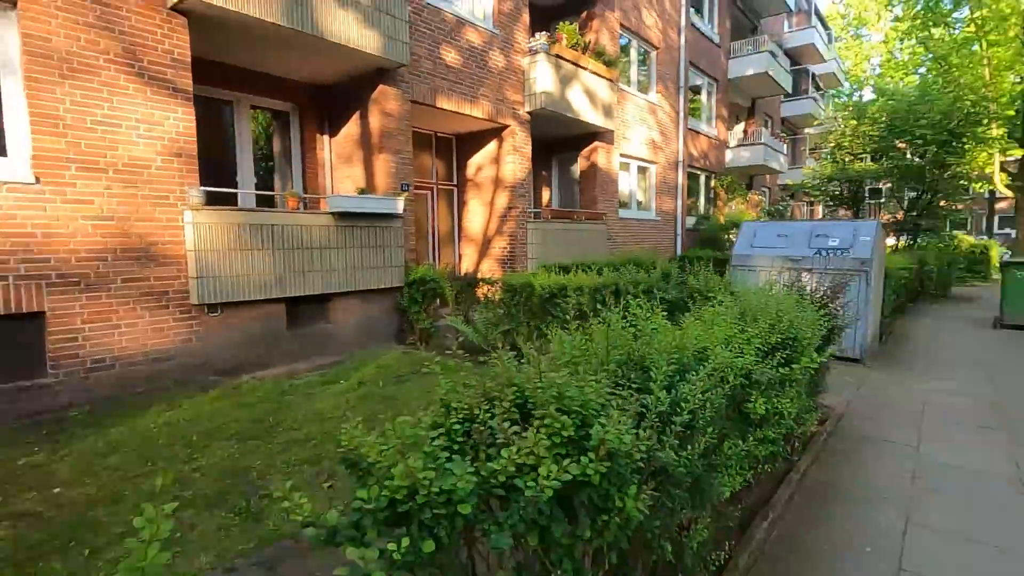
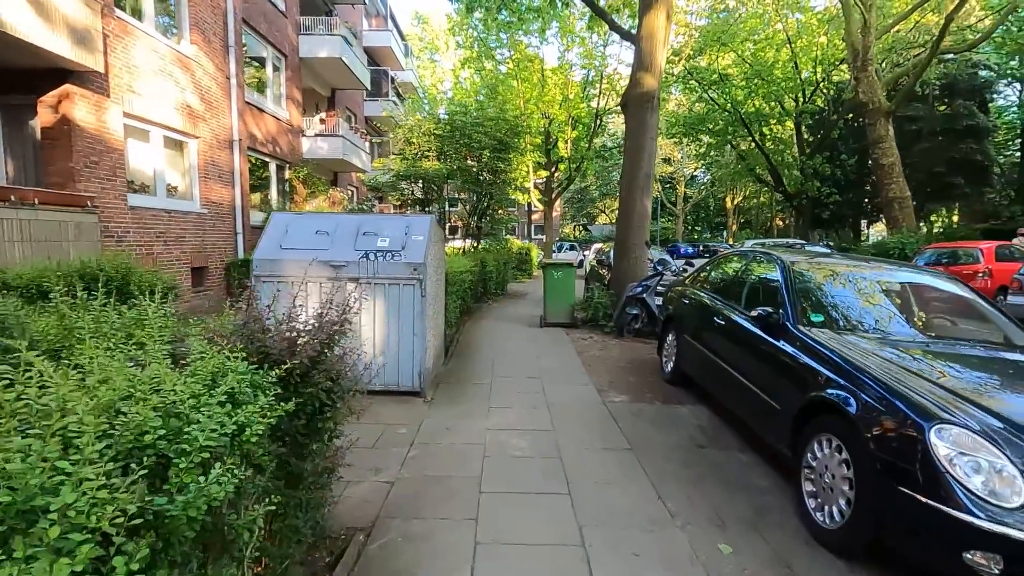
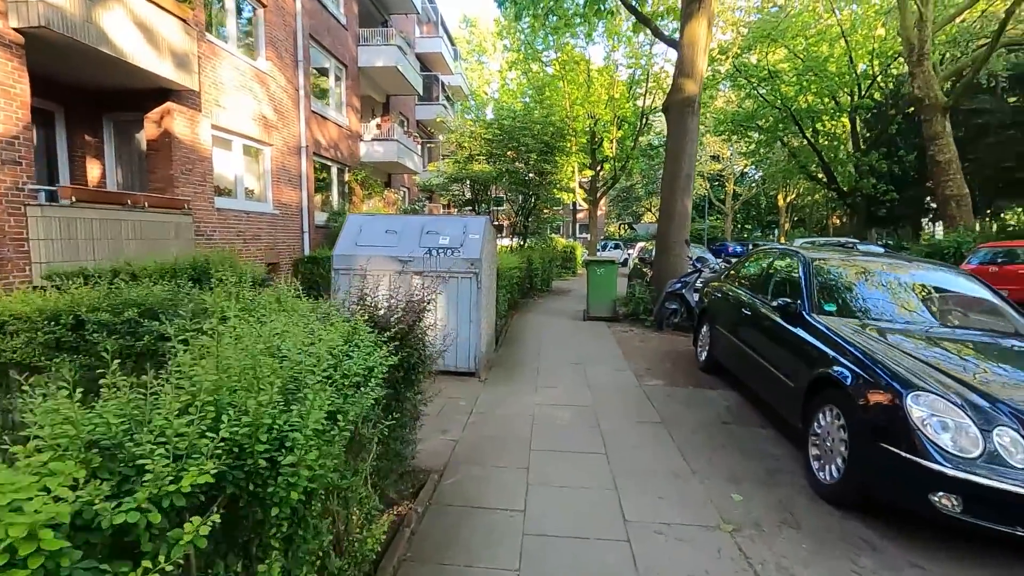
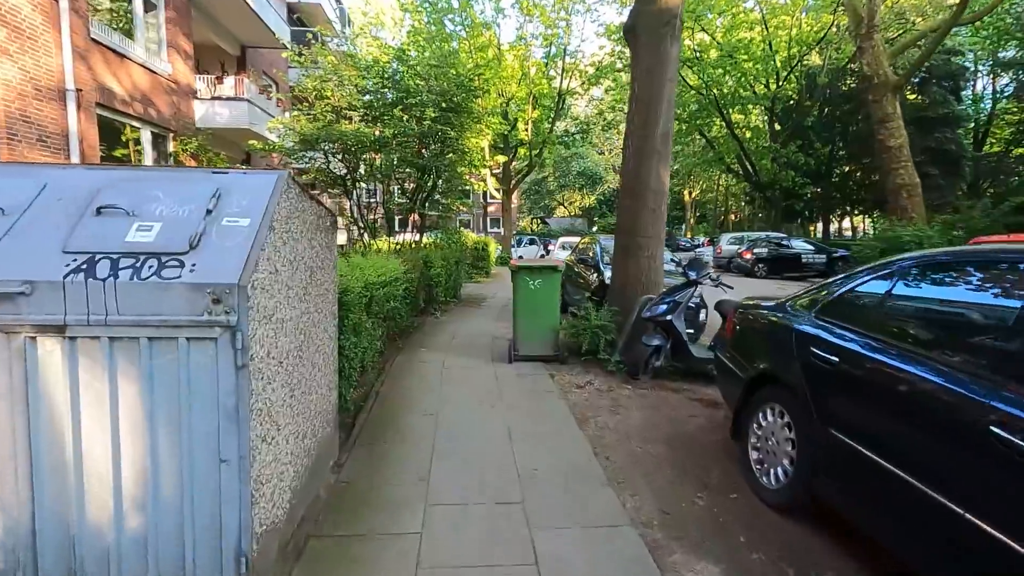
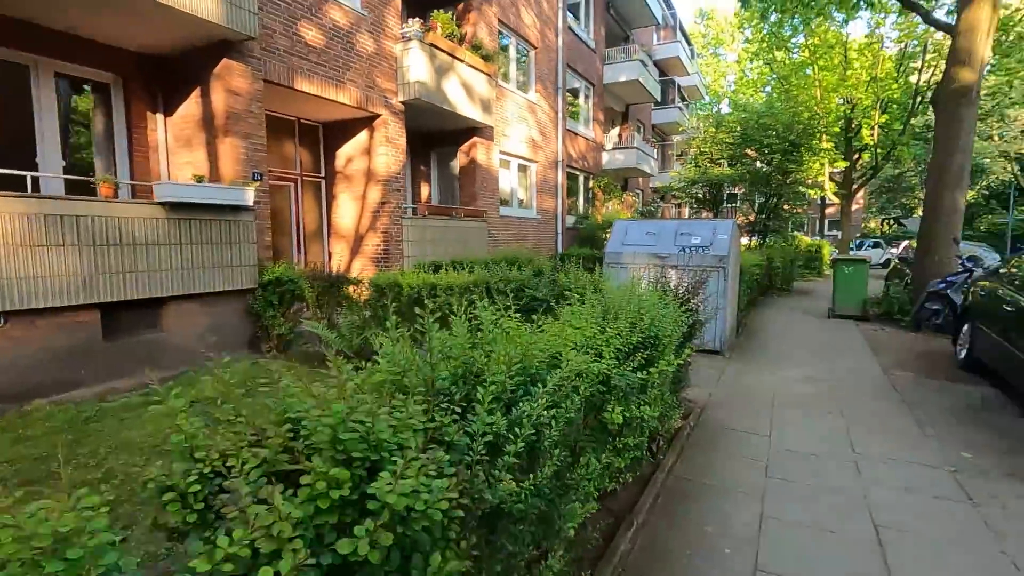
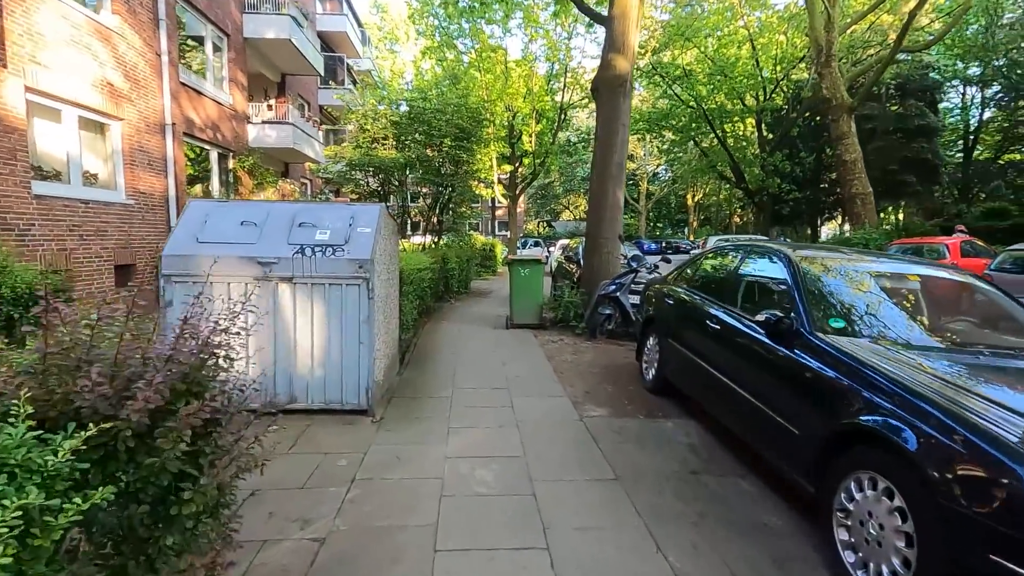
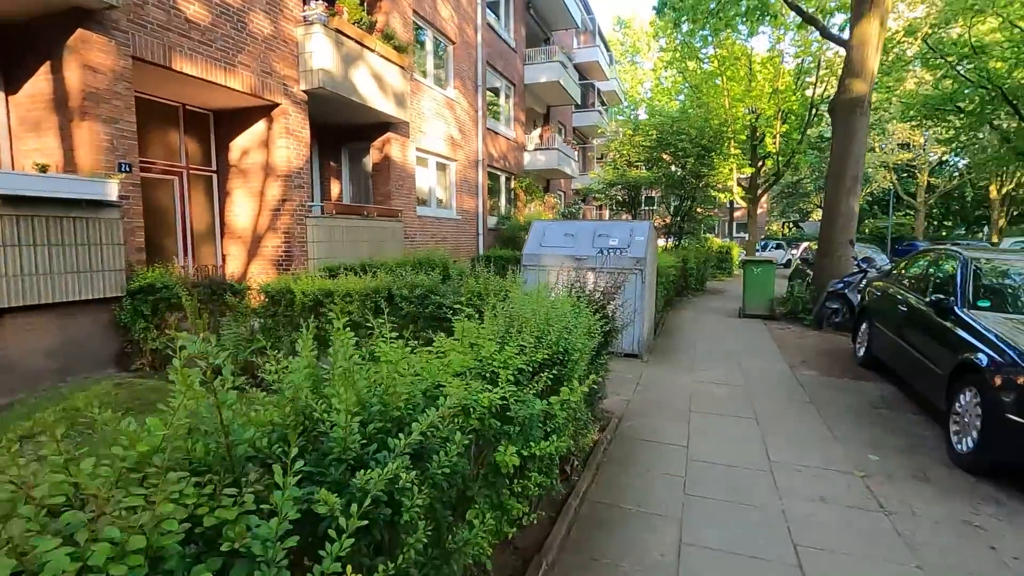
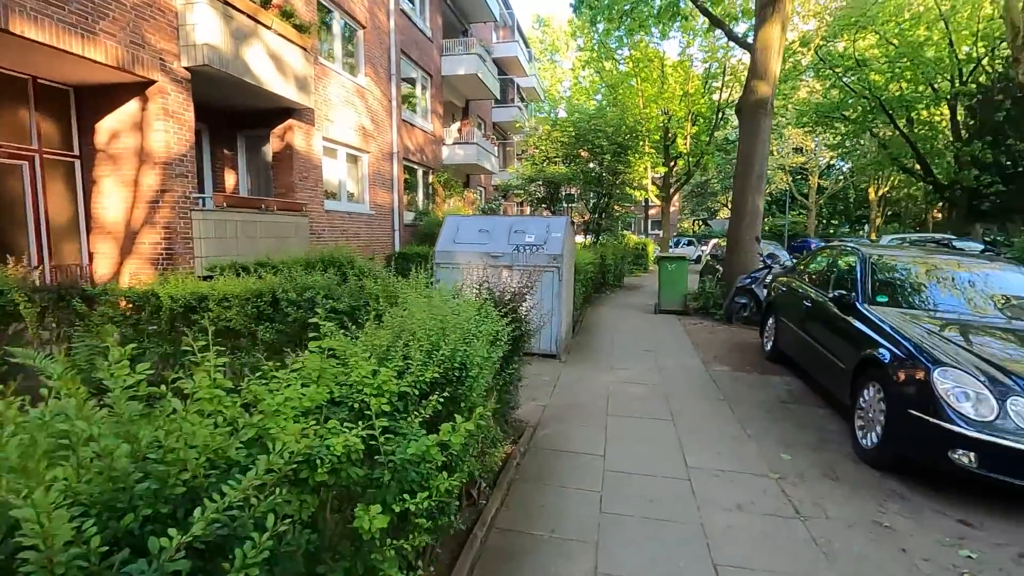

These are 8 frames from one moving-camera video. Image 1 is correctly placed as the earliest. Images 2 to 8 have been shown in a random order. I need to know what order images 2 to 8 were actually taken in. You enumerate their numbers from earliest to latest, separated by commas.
5, 7, 8, 3, 2, 6, 4
